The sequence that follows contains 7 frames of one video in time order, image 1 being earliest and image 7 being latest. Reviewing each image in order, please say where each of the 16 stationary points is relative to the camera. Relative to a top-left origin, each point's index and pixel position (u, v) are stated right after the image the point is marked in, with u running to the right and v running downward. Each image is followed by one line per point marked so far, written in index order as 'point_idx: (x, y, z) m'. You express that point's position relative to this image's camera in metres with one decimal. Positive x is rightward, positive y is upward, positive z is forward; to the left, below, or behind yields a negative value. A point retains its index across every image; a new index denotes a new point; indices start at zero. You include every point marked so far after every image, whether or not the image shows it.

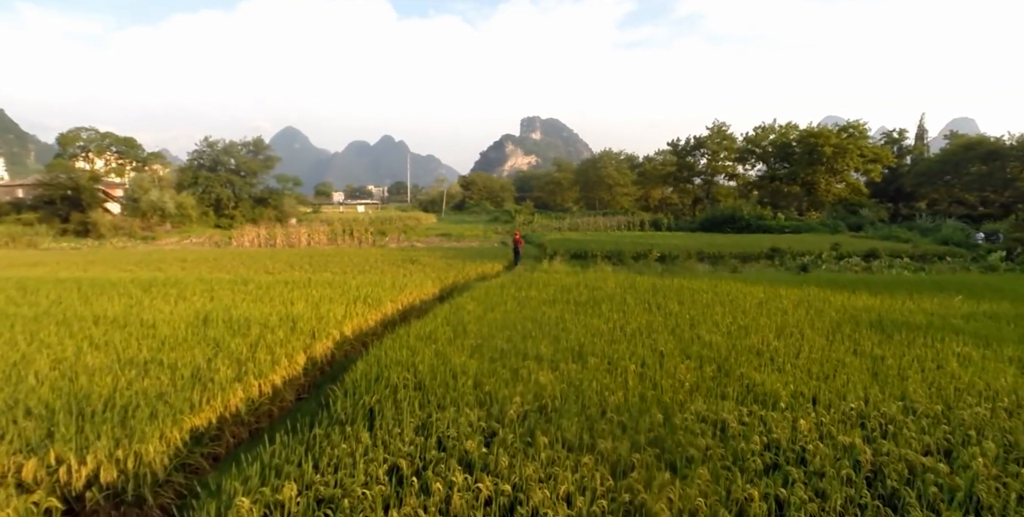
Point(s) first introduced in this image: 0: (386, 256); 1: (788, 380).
0: (-4.1, +0.1, +19.6) m
1: (+2.5, -1.1, +5.3) m
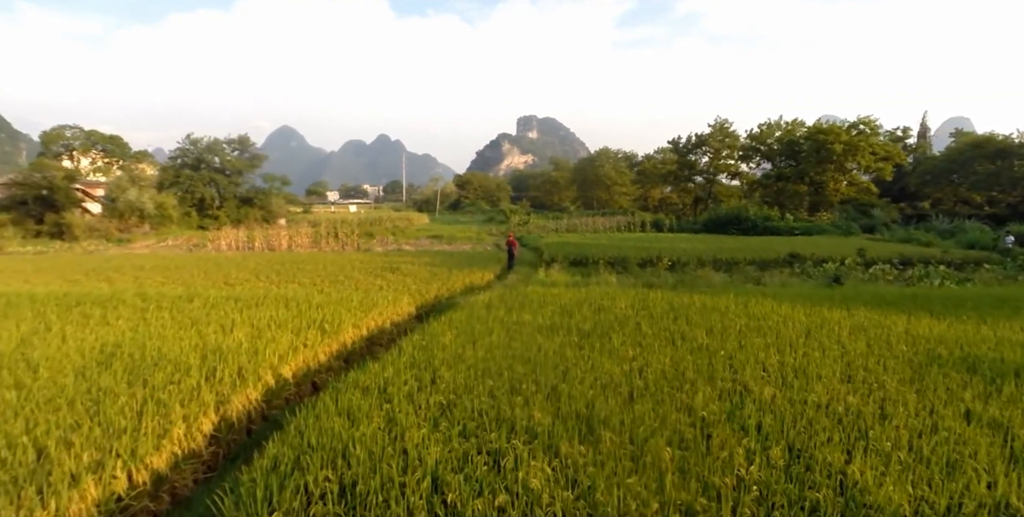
0: (-4.3, -0.1, +17.9) m
1: (+2.3, -1.3, +3.5) m
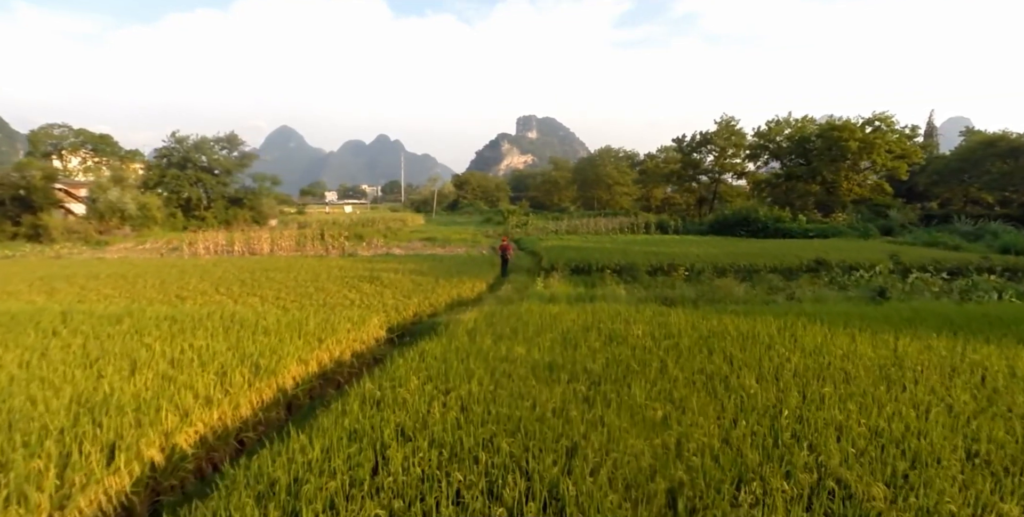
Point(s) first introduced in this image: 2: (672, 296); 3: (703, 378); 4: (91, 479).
0: (-4.5, -0.3, +16.2) m
1: (+2.2, -1.5, +1.8) m
2: (+3.0, -0.7, +10.8) m
3: (+1.7, -1.1, +5.2) m
4: (-2.7, -1.4, +3.8) m
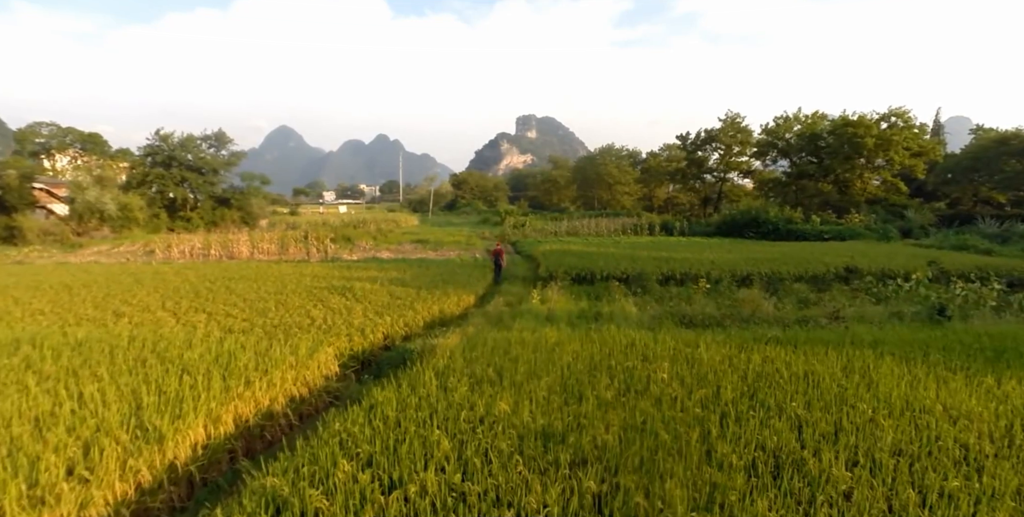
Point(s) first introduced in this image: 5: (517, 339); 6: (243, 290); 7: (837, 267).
0: (-4.6, -0.4, +14.5) m
1: (+2.1, -1.7, +0.2) m
2: (+2.8, -0.9, +9.1) m
3: (+1.5, -1.2, +3.6) m
4: (-2.9, -1.6, +2.2) m
5: (0.0, -1.0, +7.0) m
6: (-5.7, -0.7, +12.3) m
7: (+7.7, -0.2, +14.0) m
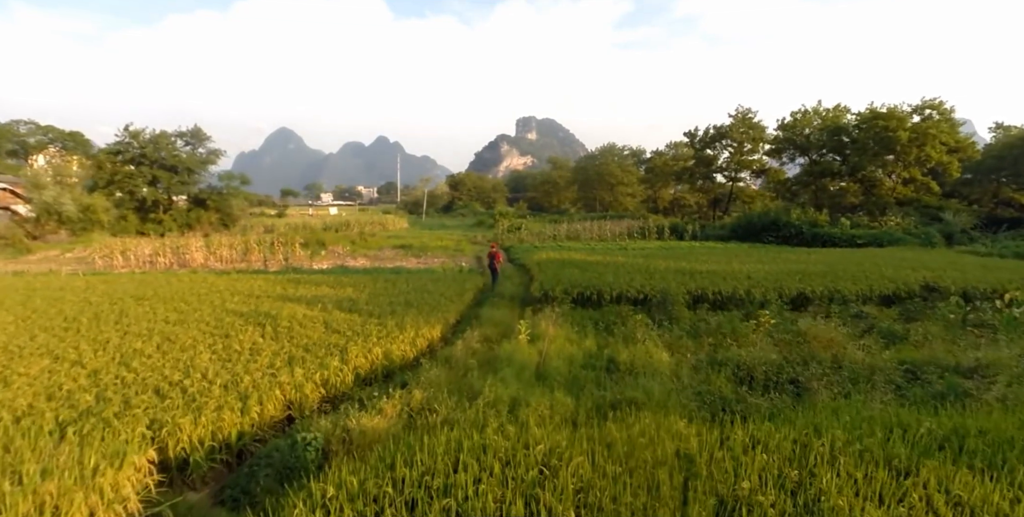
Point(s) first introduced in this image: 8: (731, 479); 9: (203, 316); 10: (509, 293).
0: (-4.9, -0.7, +11.5) m
1: (+1.8, -1.9, -2.8) m
2: (+2.5, -1.1, +6.1) m
3: (+1.3, -1.5, +0.6) m
4: (-3.2, -1.8, -0.8) m
5: (-0.2, -1.2, +4.0) m
6: (-5.9, -0.9, +9.3) m
7: (+7.4, -0.5, +11.0) m
8: (+1.2, -1.2, +3.2) m
9: (-4.8, -0.9, +9.2) m
10: (-0.1, -0.7, +11.6) m
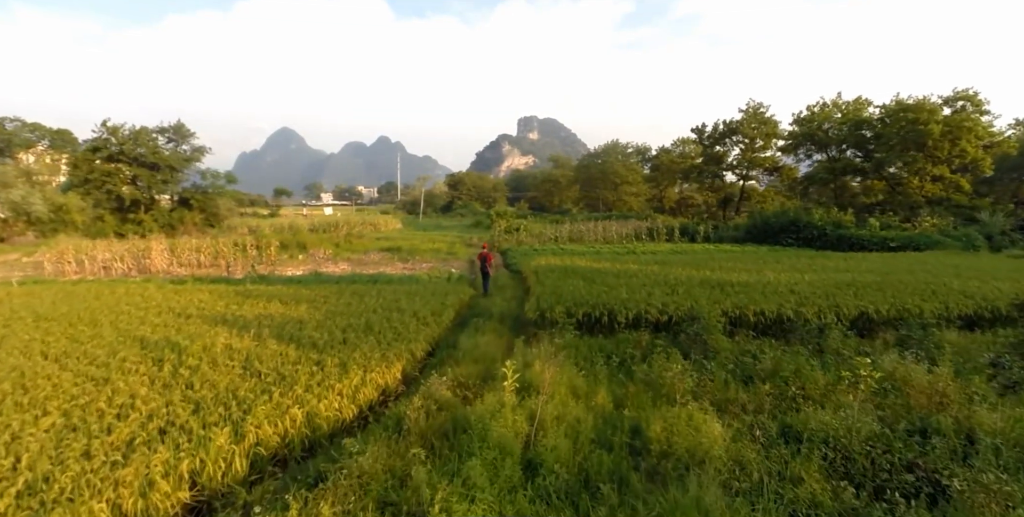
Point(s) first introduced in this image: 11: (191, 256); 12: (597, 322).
0: (-5.1, -0.9, +9.4) m
1: (+1.6, -2.1, -5.0) m
2: (+2.4, -1.3, +4.0) m
3: (+1.1, -1.6, -1.6) m
4: (-3.3, -2.0, -3.0) m
5: (-0.4, -1.4, +1.9) m
6: (-6.1, -1.1, +7.2) m
7: (+7.2, -0.7, +8.9) m
8: (+1.0, -1.4, +1.1) m
9: (-4.9, -1.1, +7.1) m
10: (-0.2, -0.9, +9.4) m
11: (-10.6, +0.1, +19.5) m
12: (+1.2, -0.9, +7.8) m
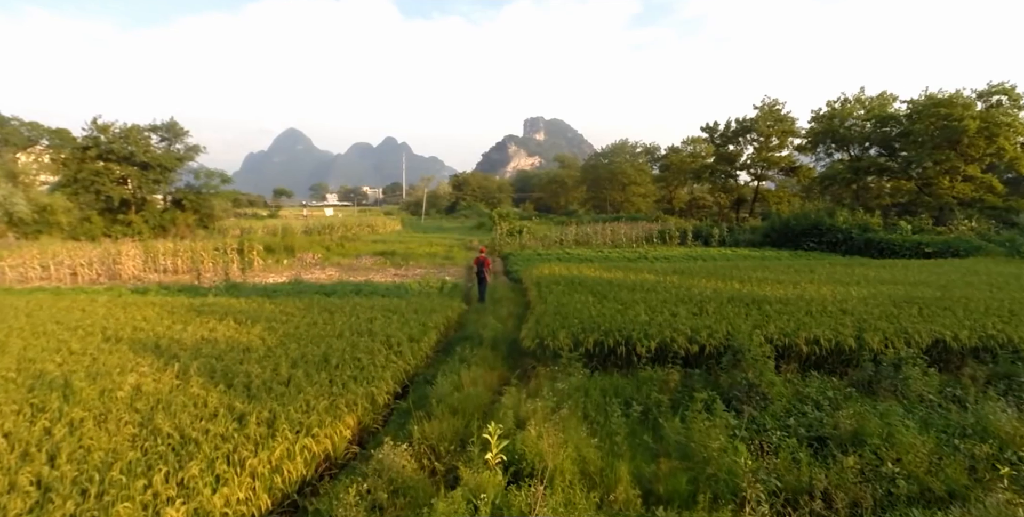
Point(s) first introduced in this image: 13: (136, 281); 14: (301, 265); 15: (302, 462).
0: (-5.1, -1.0, +7.9) m
1: (+1.4, -2.2, -6.6) m
2: (+2.2, -1.4, +2.4) m
3: (+0.9, -1.8, -3.1) m
4: (-3.5, -2.1, -4.5) m
5: (-0.6, -1.5, +0.3) m
6: (-6.2, -1.2, +5.7) m
7: (+7.2, -0.8, +7.2) m
8: (+0.9, -1.5, -0.5) m
9: (-5.0, -1.2, +5.5) m
10: (-0.3, -1.0, +7.9) m
11: (-10.5, -0.1, +18.1) m
12: (+1.1, -1.0, +6.3) m
13: (-10.8, -0.5, +17.1) m
14: (-6.9, -0.2, +19.3) m
15: (-1.5, -1.4, +4.1) m
